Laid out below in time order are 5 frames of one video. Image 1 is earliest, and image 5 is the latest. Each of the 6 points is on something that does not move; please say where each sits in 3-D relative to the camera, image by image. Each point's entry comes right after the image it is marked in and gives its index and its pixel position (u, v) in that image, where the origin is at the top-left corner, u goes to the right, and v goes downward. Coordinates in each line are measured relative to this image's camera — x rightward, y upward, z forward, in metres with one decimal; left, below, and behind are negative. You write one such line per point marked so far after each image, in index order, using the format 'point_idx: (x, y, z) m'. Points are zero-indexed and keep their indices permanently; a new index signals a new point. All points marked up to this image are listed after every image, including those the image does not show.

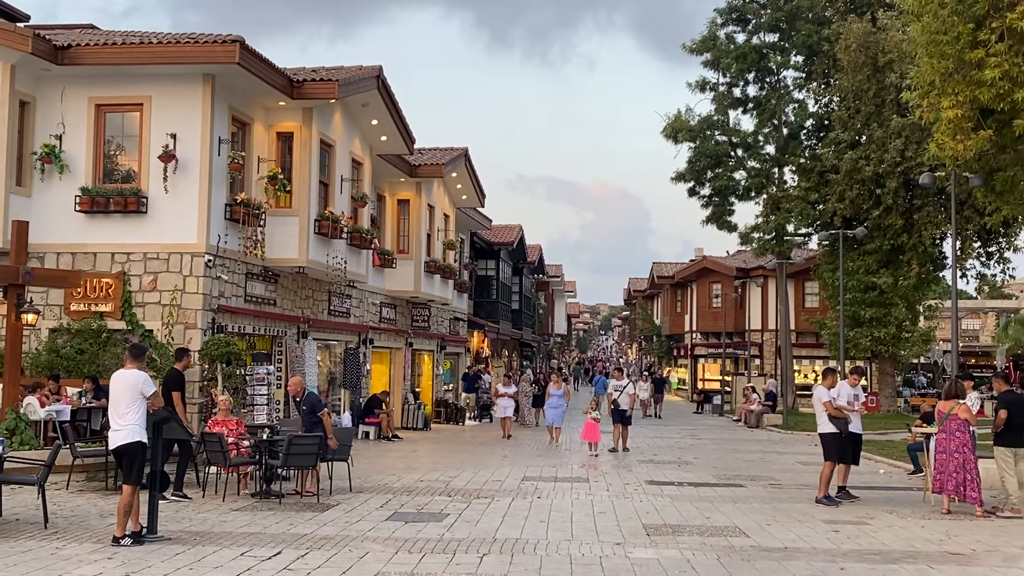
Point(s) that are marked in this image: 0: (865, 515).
0: (+3.7, -2.4, +12.3) m
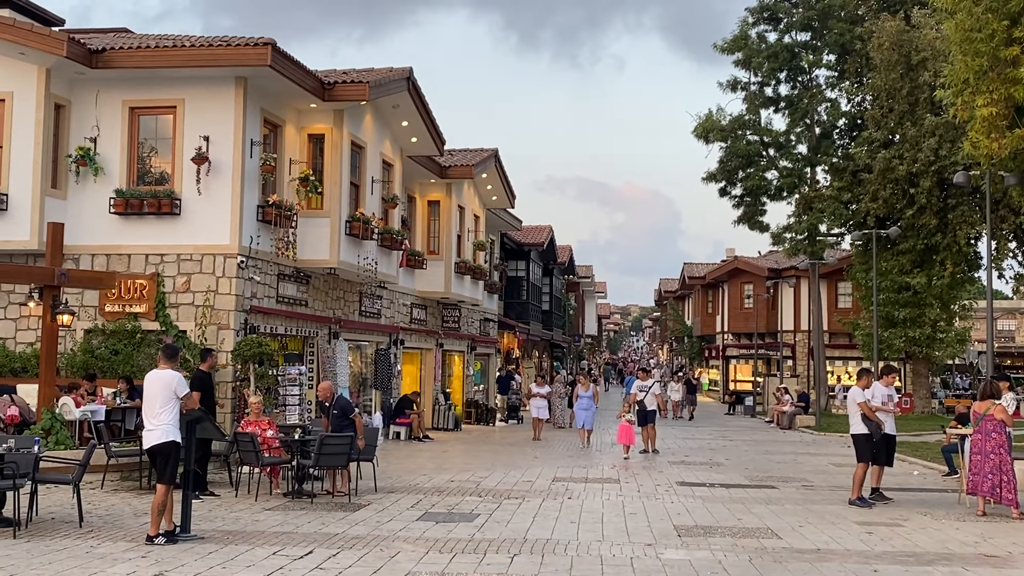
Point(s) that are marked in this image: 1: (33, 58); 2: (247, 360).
0: (+4.1, -2.4, +12.2) m
1: (-6.9, +3.3, +16.6) m
2: (-3.8, -1.0, +16.7) m
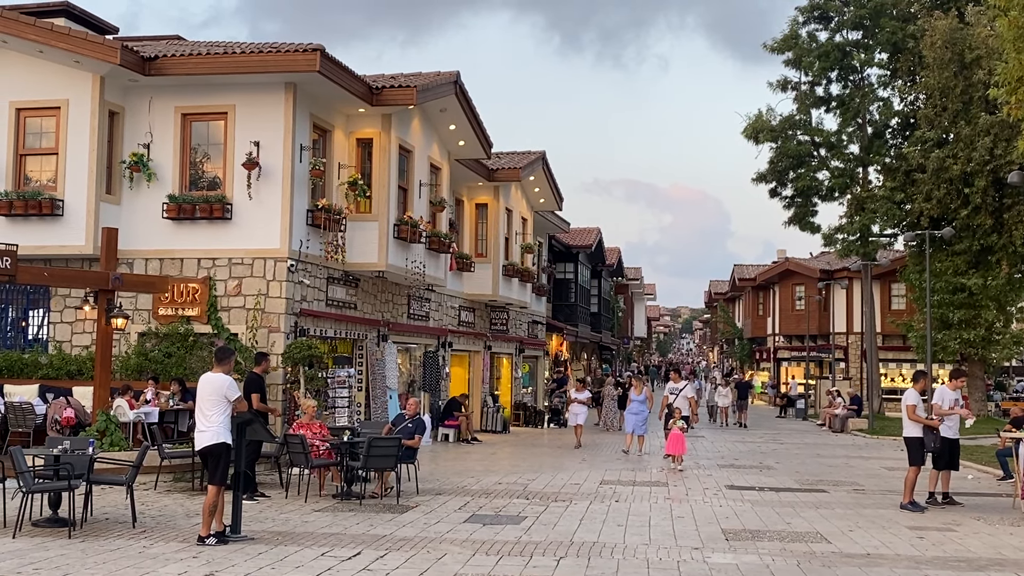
0: (+4.6, -2.4, +12.0) m
1: (-6.2, +3.2, +16.9) m
2: (-3.1, -1.1, +16.8) m
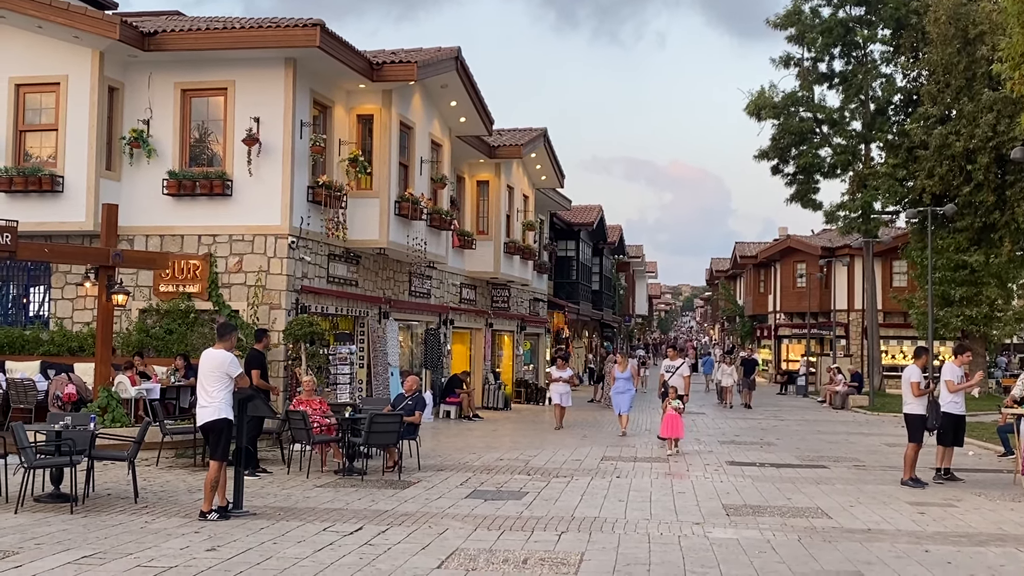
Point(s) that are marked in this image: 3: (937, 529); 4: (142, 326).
0: (+4.6, -2.2, +12.0) m
1: (-6.2, +3.6, +16.8) m
2: (-3.1, -0.8, +16.8) m
3: (+3.6, -2.0, +9.8) m
4: (-5.5, -0.6, +17.2) m
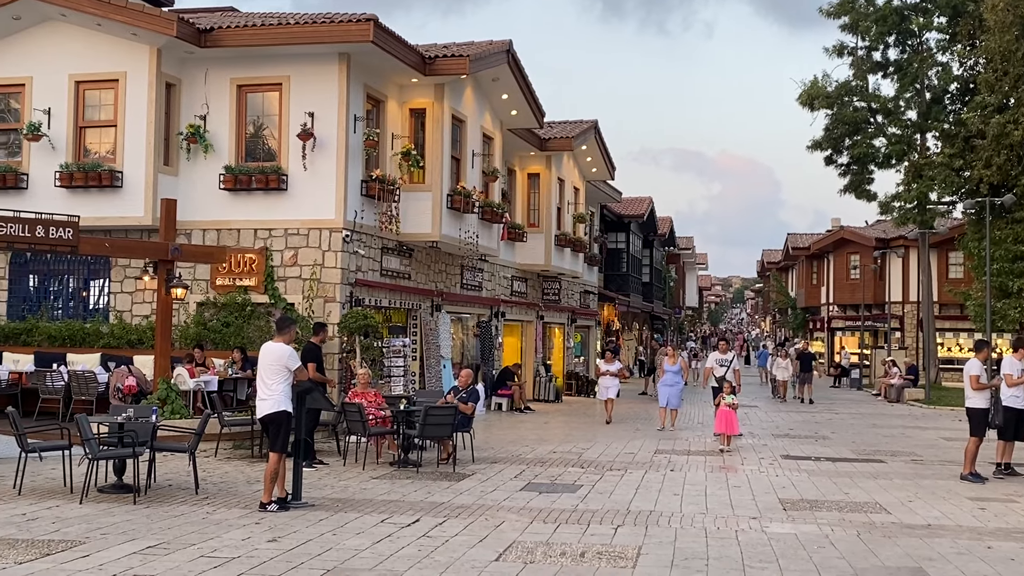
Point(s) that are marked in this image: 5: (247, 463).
0: (+5.1, -2.1, +11.8) m
1: (-5.4, +3.7, +17.1) m
2: (-2.4, -0.7, +17.0) m
3: (+4.1, -2.0, +9.7) m
4: (-4.7, -0.5, +17.5) m
5: (-3.1, -2.0, +13.5) m
